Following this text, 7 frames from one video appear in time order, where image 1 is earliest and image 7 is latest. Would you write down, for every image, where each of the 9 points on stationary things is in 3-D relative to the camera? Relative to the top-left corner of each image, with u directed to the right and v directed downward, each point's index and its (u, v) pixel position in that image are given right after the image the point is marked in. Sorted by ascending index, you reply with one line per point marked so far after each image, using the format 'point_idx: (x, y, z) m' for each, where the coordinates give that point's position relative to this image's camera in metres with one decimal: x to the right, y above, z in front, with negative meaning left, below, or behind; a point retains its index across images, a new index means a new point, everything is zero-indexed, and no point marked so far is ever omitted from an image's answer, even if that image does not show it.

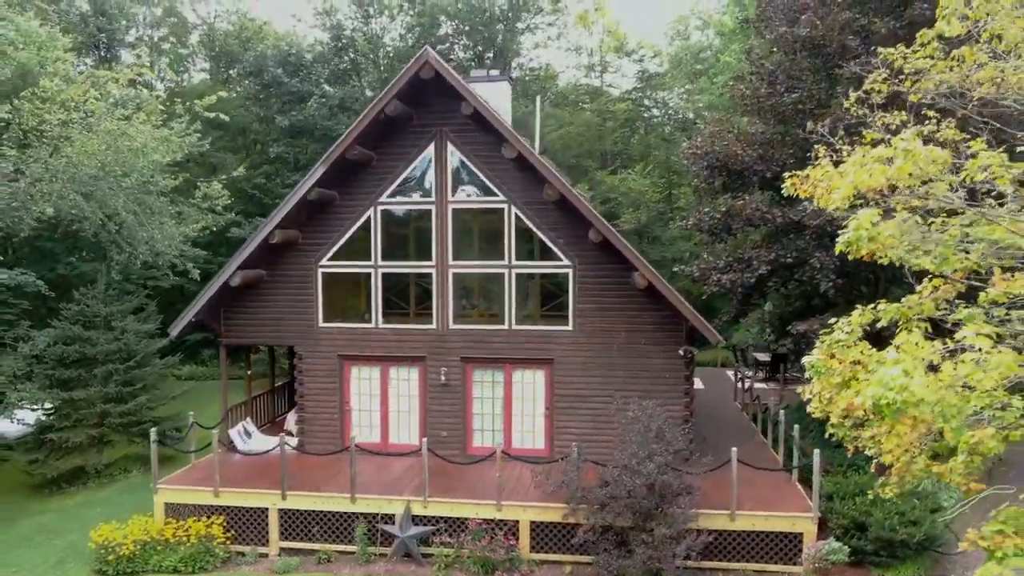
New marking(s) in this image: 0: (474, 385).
0: (-0.6, -1.6, +13.0) m
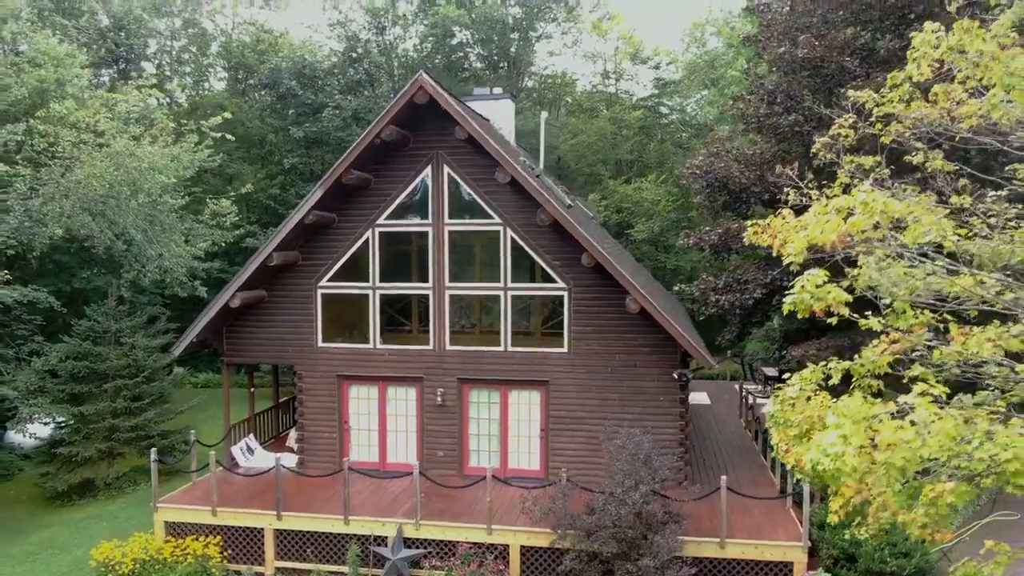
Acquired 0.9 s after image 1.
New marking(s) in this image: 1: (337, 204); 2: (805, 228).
0: (-0.7, -1.9, +13.0) m
1: (-2.9, +1.4, +13.1) m
2: (+2.0, +0.4, +5.5) m
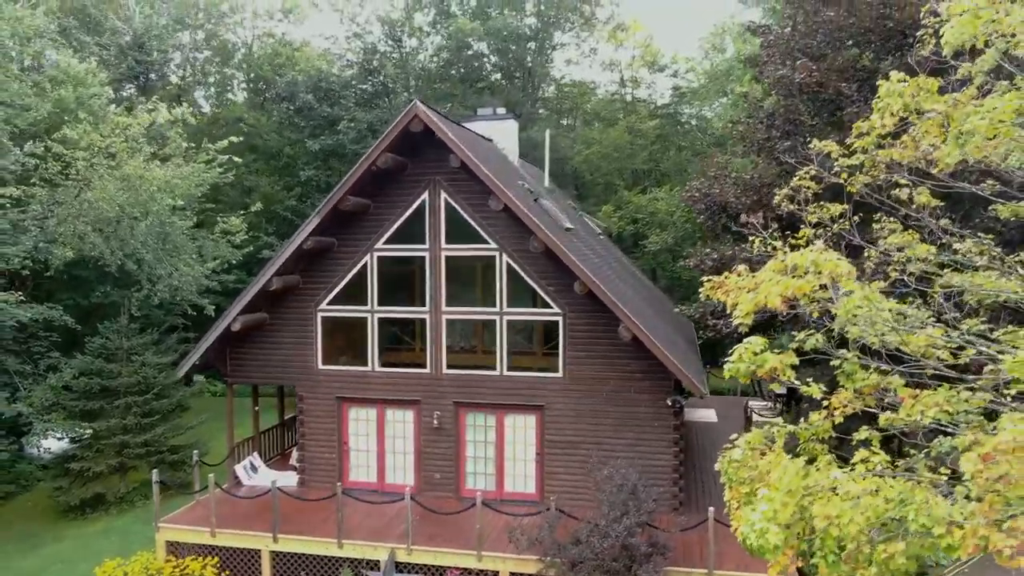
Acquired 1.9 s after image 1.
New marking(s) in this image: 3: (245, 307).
0: (-0.7, -2.3, +13.2) m
1: (-2.9, +1.0, +13.3) m
2: (+1.7, 0.0, +5.5) m
3: (-4.4, -0.3, +13.0) m
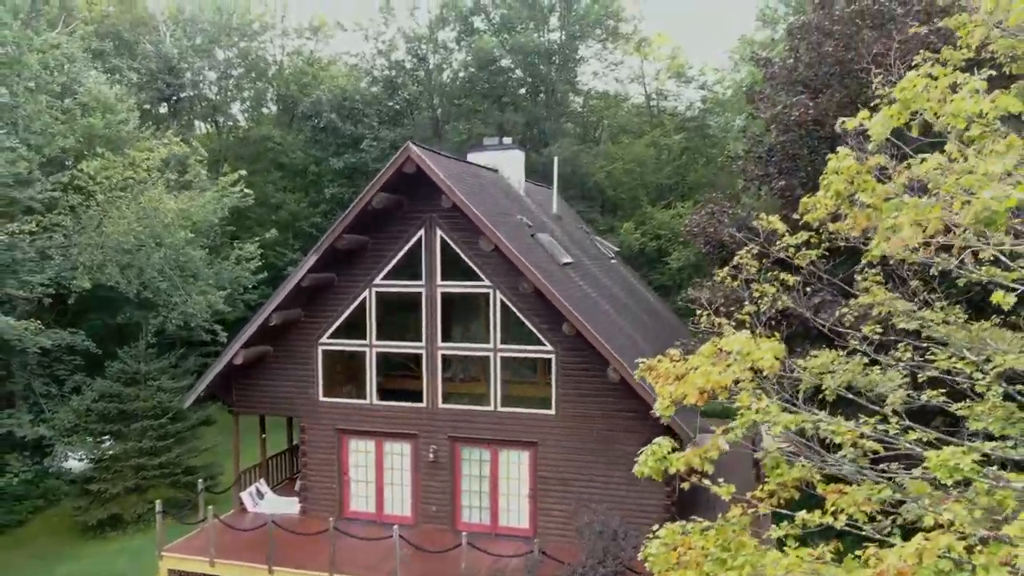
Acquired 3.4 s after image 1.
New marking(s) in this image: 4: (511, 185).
0: (-0.8, -2.9, +13.3) m
1: (-3.0, +0.4, +13.6) m
2: (+1.2, -0.6, +5.6) m
3: (-4.5, -0.9, +13.4) m
4: (0.0, +2.1, +16.1) m
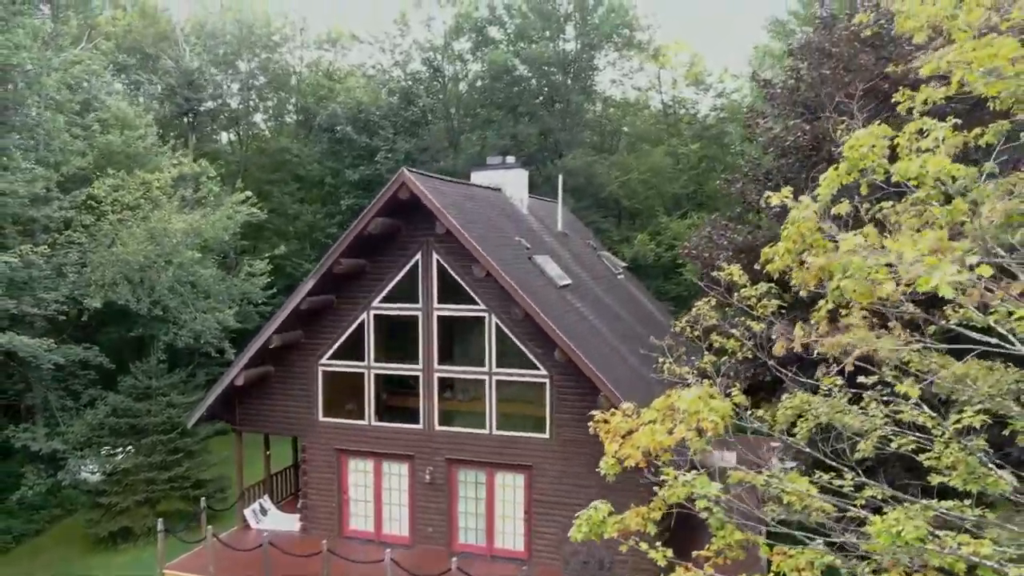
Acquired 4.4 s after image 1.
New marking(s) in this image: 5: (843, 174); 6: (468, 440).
0: (-0.9, -3.3, +13.4) m
1: (-3.1, 0.0, +13.7) m
2: (+0.8, -1.0, +5.6) m
3: (-4.5, -1.3, +13.6) m
4: (0.0, +1.7, +16.2) m
5: (+2.2, +0.8, +5.4) m
6: (-0.7, -2.5, +13.2) m
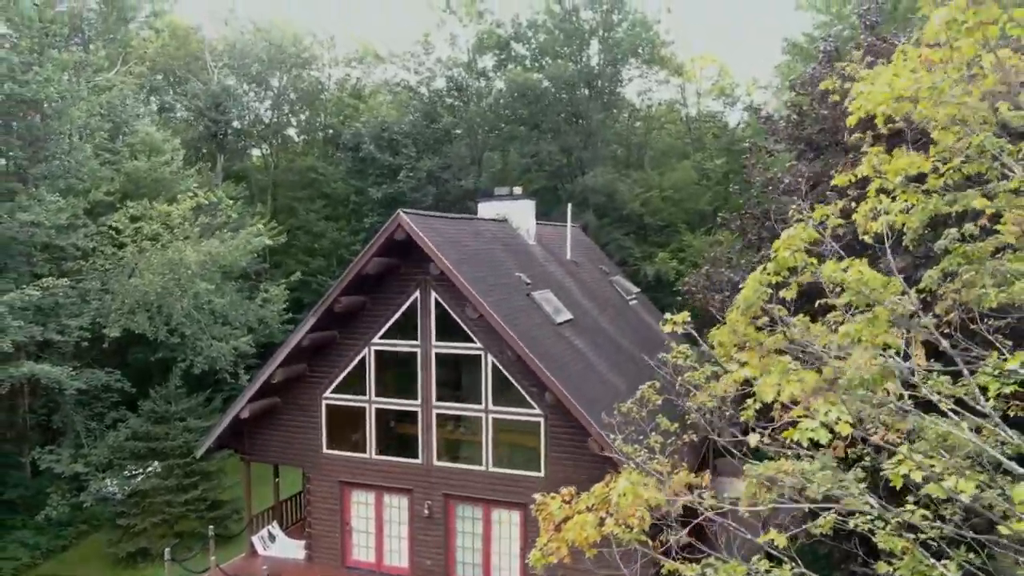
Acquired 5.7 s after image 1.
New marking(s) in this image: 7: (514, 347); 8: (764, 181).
0: (-1.0, -3.9, +13.6) m
1: (-3.1, -0.6, +14.0) m
2: (+0.3, -1.7, +5.7) m
3: (-4.6, -1.9, +14.0) m
4: (+0.1, +1.1, +16.3) m
5: (+1.7, +0.1, +5.4) m
6: (-0.8, -3.2, +13.3) m
7: (0.0, -0.9, +12.1) m
8: (+4.5, +1.9, +14.2) m
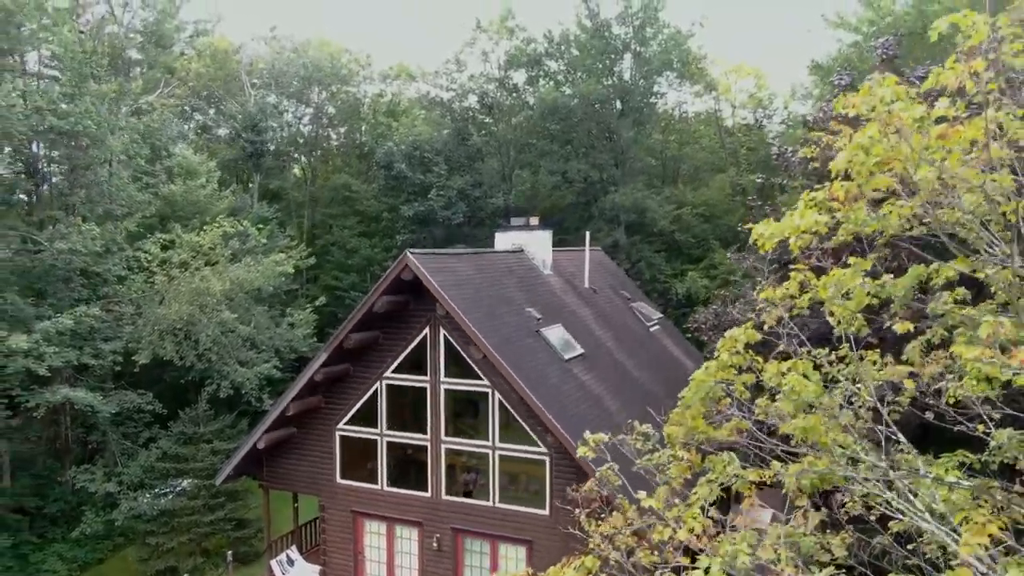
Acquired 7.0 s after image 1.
0: (-0.8, -4.6, +13.7) m
1: (-2.9, -1.2, +14.3) m
2: (0.0, -2.4, +5.8) m
3: (-4.4, -2.5, +14.4) m
4: (+0.4, +0.4, +16.3) m
5: (+1.4, -0.6, +5.4) m
6: (-0.7, -3.8, +13.5) m
7: (+0.1, -1.5, +12.3) m
8: (+4.7, +1.3, +14.0) m
